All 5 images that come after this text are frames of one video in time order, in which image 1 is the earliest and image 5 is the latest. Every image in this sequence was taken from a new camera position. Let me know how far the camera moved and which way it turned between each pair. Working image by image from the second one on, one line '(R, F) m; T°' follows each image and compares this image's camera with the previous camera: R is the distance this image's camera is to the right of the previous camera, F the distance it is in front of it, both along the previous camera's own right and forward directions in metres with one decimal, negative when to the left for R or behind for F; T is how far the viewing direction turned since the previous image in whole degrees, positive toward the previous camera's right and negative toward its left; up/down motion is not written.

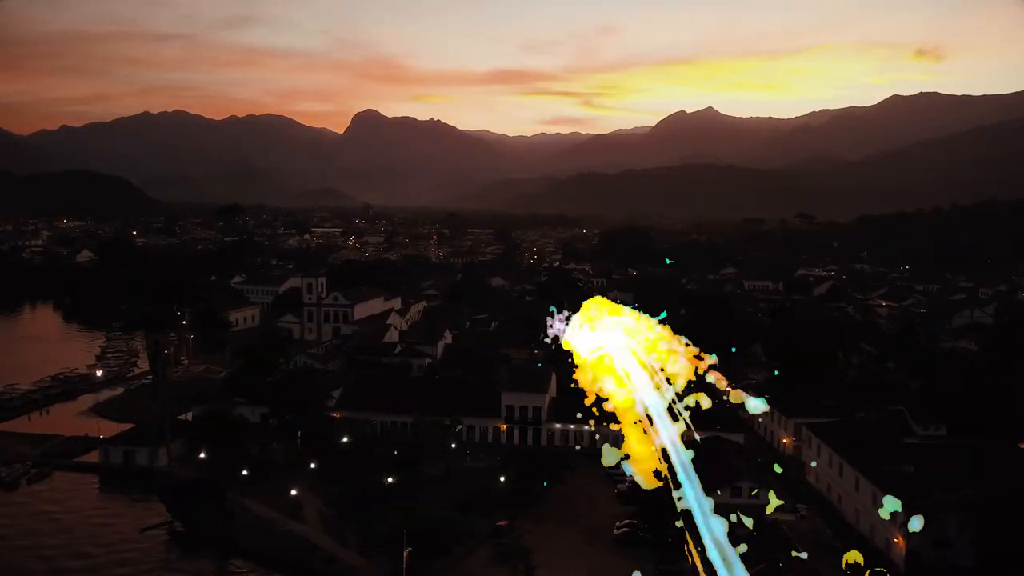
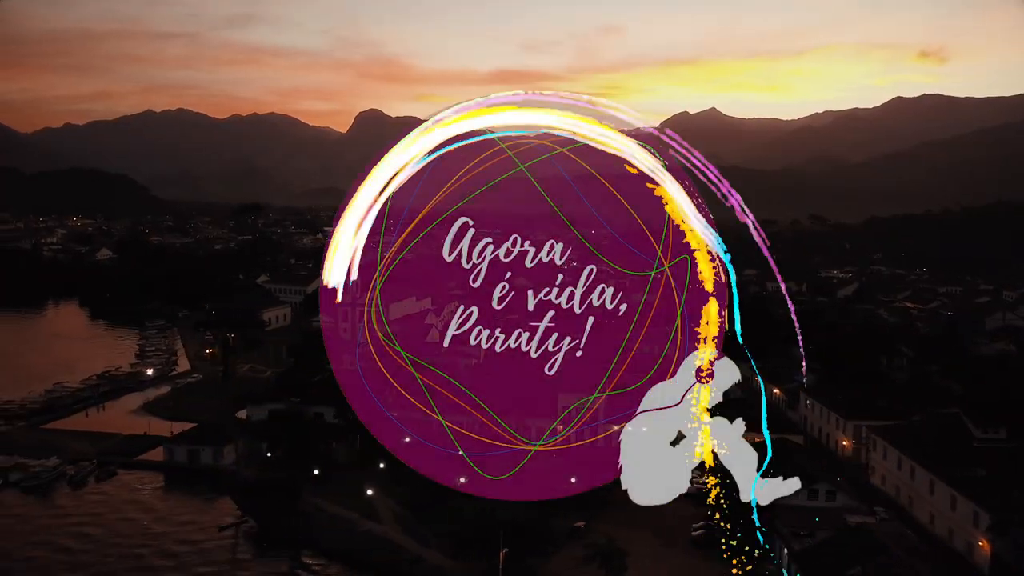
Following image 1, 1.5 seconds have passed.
(-1.0, 0.0) m; 0°
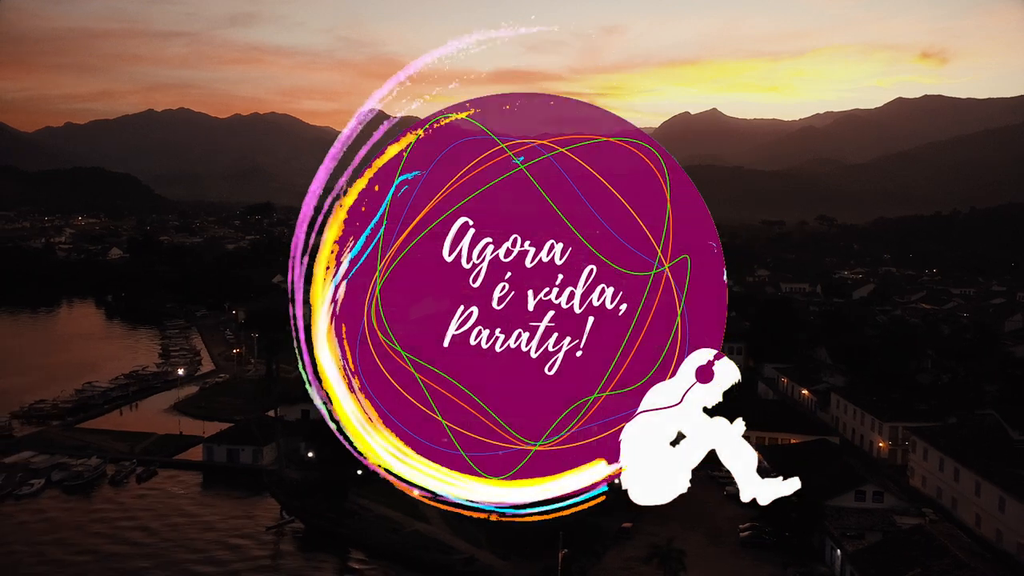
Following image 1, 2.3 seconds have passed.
(-0.6, 0.0) m; 0°
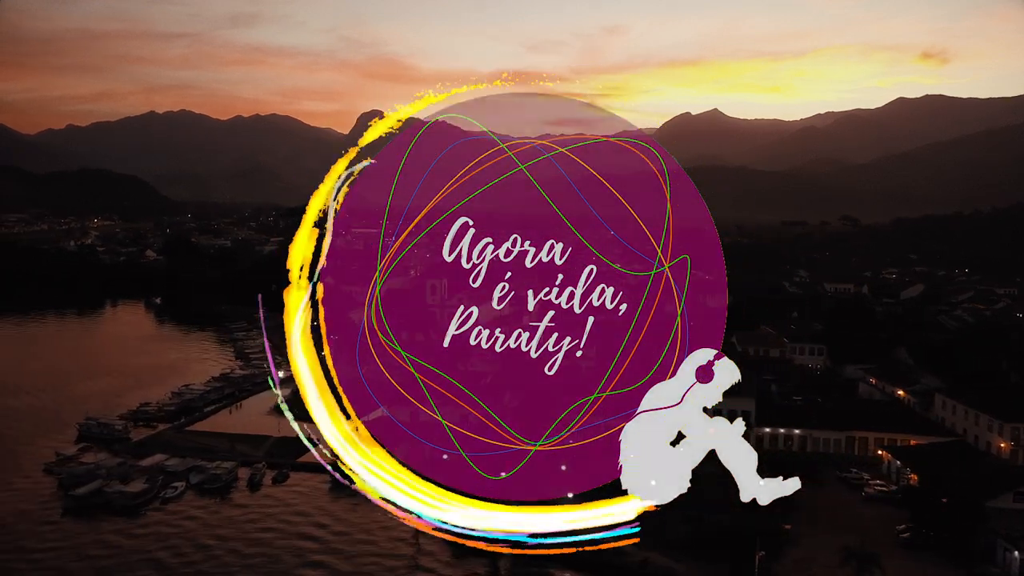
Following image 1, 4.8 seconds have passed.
(-2.1, 0.0) m; 0°
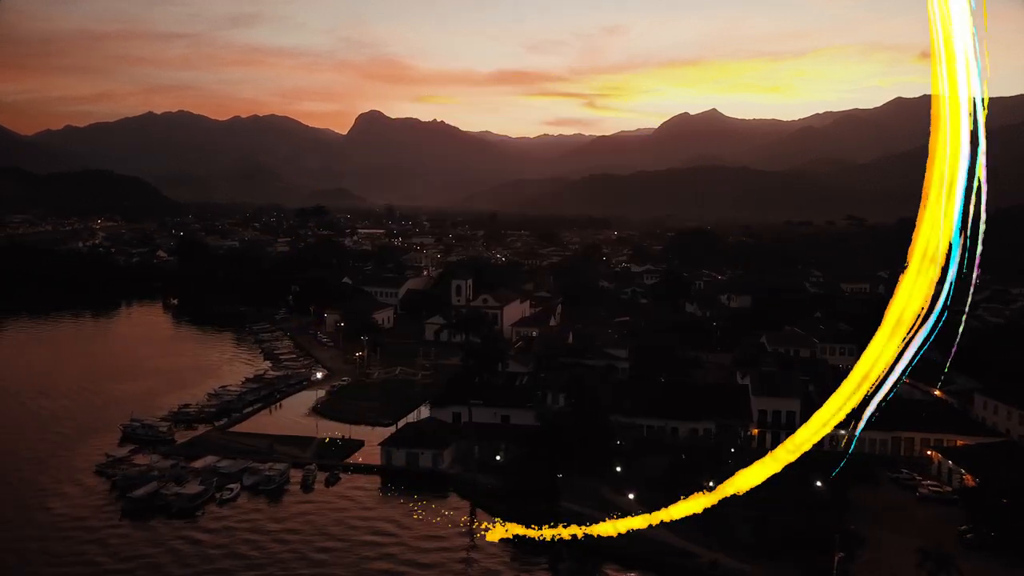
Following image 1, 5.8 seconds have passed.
(-0.8, 0.0) m; 0°
